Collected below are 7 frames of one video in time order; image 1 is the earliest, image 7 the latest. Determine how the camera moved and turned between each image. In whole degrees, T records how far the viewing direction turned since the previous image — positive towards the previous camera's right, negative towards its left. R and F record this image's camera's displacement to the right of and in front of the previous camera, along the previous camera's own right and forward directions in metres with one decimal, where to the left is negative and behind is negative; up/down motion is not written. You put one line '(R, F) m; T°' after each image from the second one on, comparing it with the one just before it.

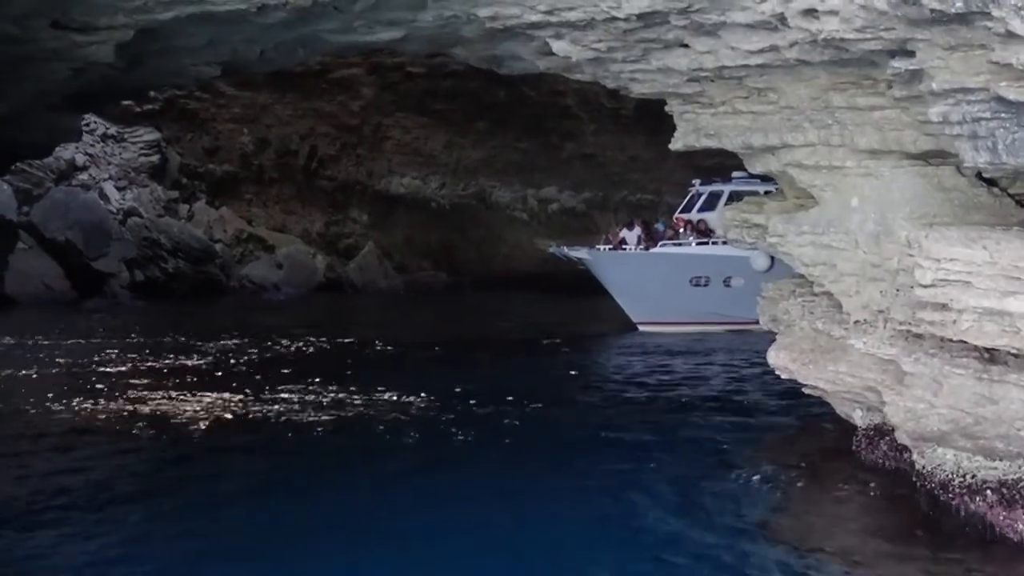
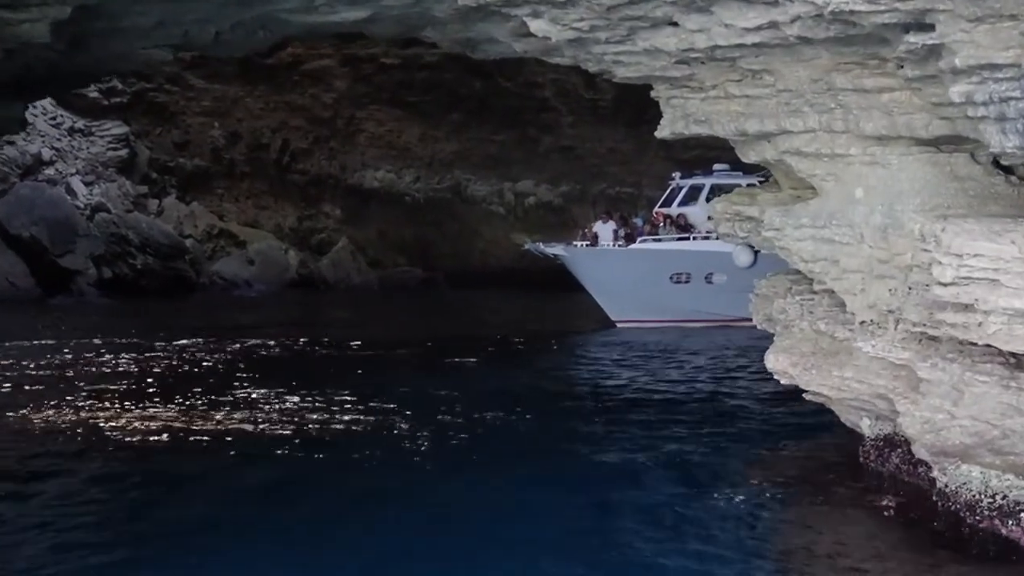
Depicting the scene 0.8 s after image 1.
(0.0, +0.7) m; +1°
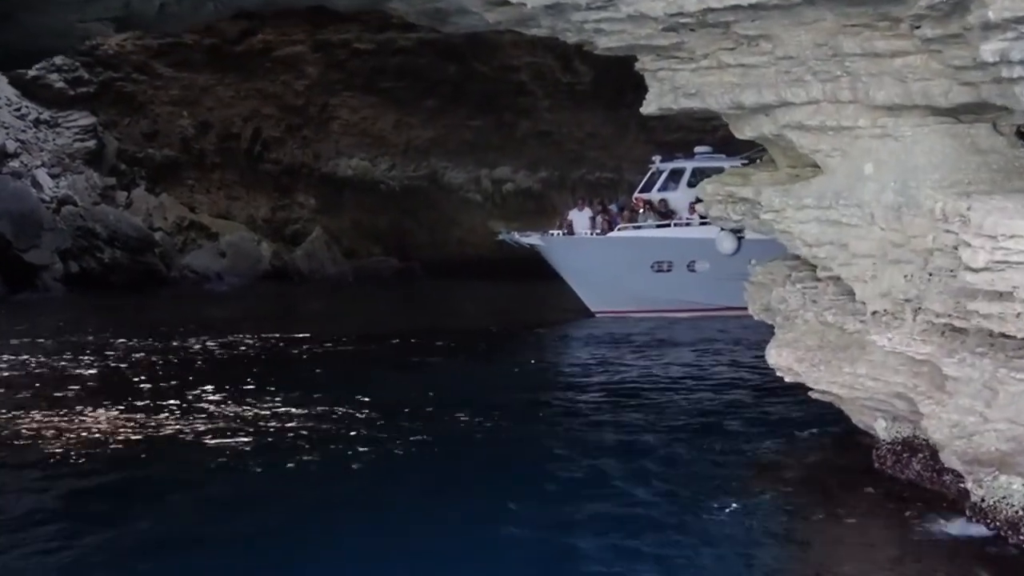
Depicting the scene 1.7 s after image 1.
(0.0, +0.8) m; +1°
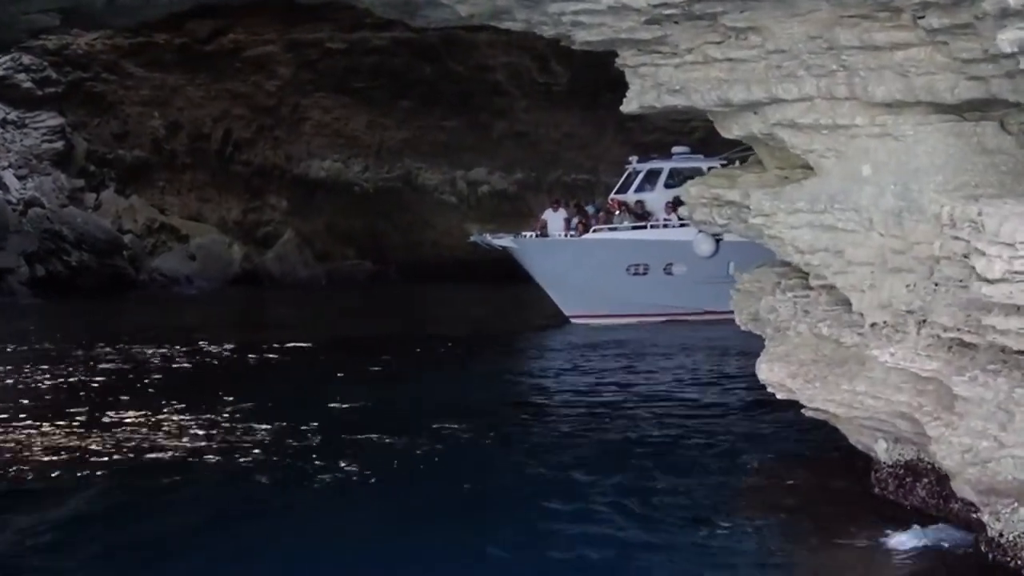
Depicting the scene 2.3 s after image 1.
(0.0, +0.5) m; +1°
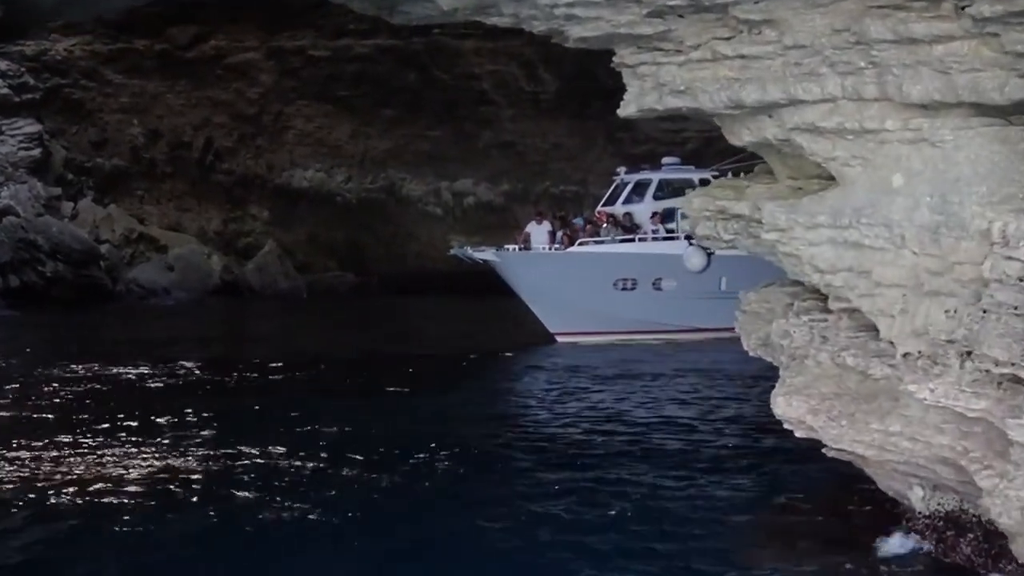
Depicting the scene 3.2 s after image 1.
(0.0, +0.8) m; 0°
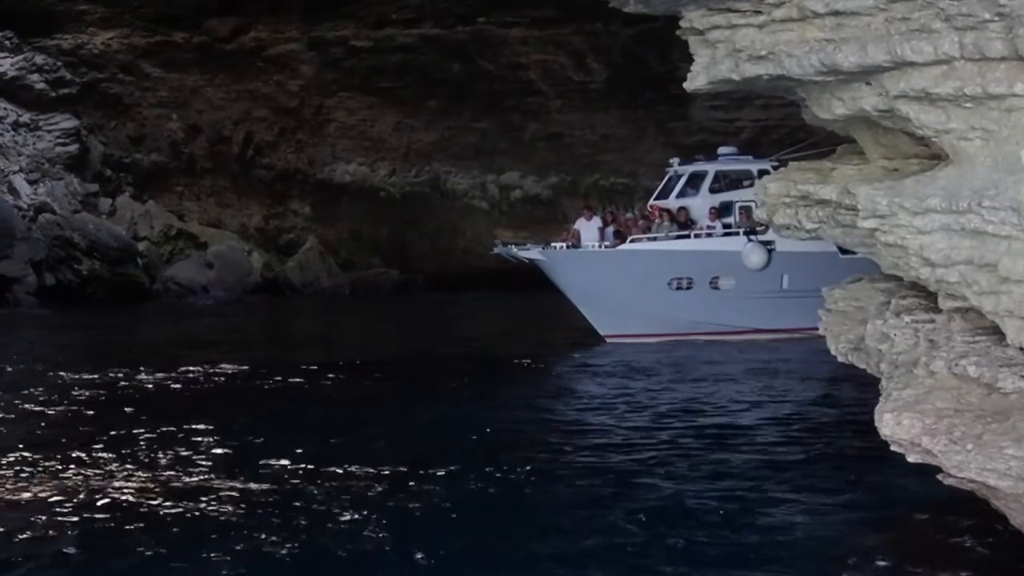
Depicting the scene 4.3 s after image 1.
(0.0, +0.9) m; -2°
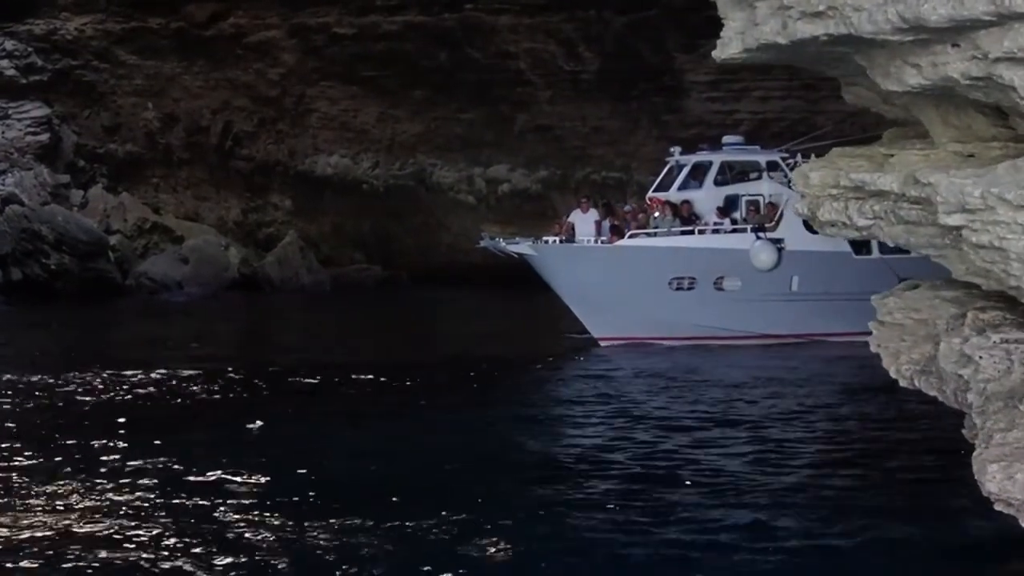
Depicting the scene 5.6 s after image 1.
(0.0, +1.1) m; 0°
